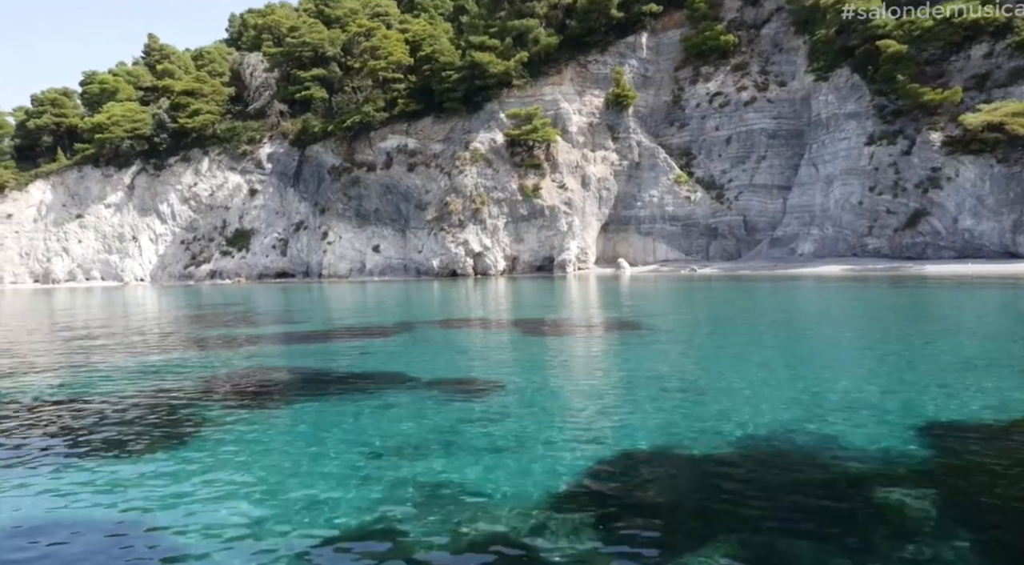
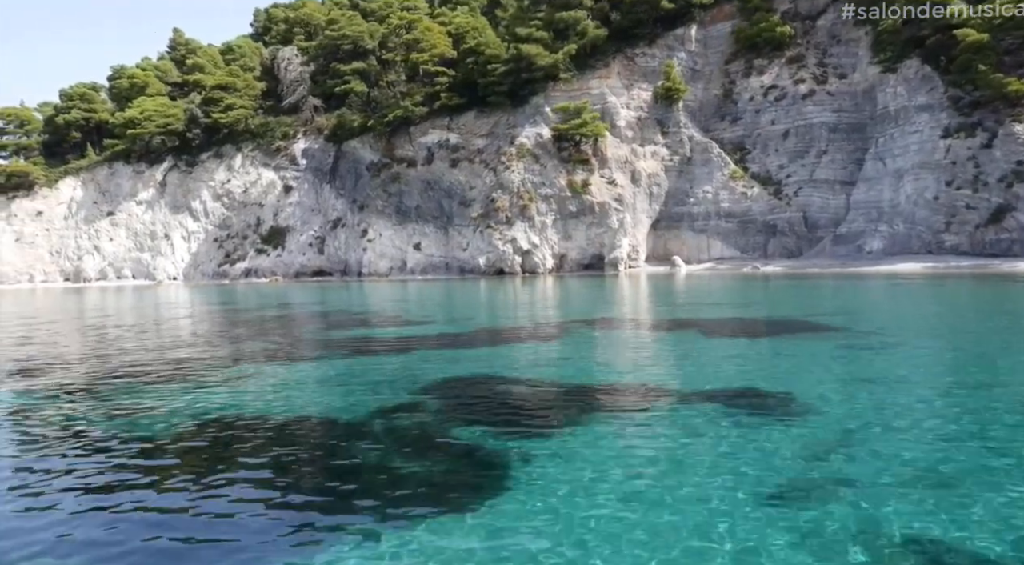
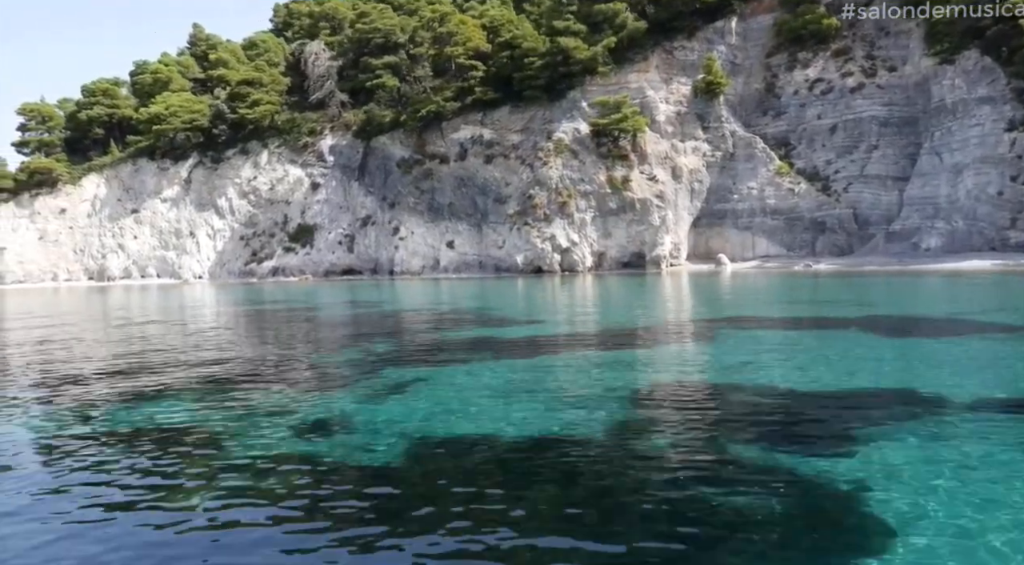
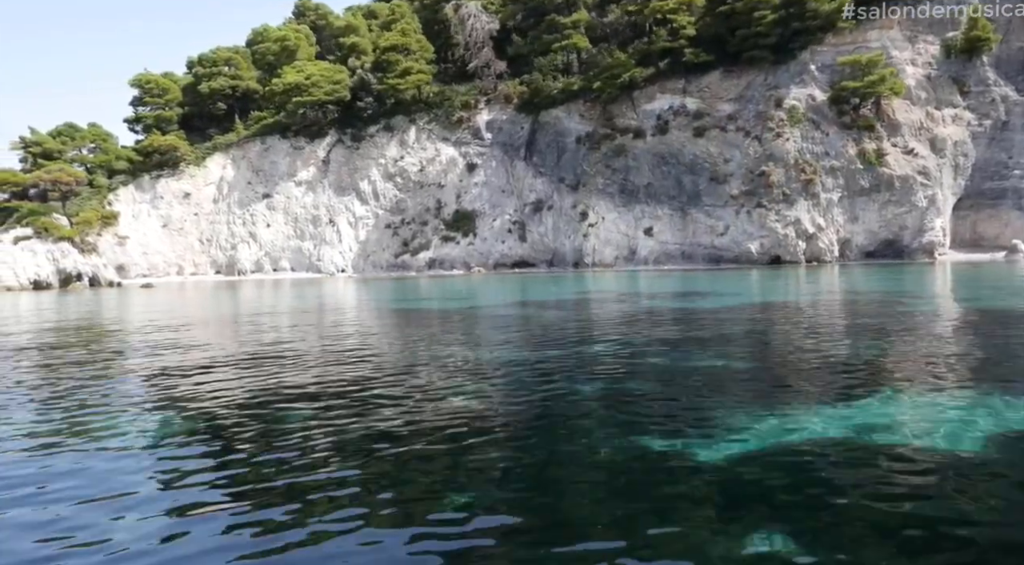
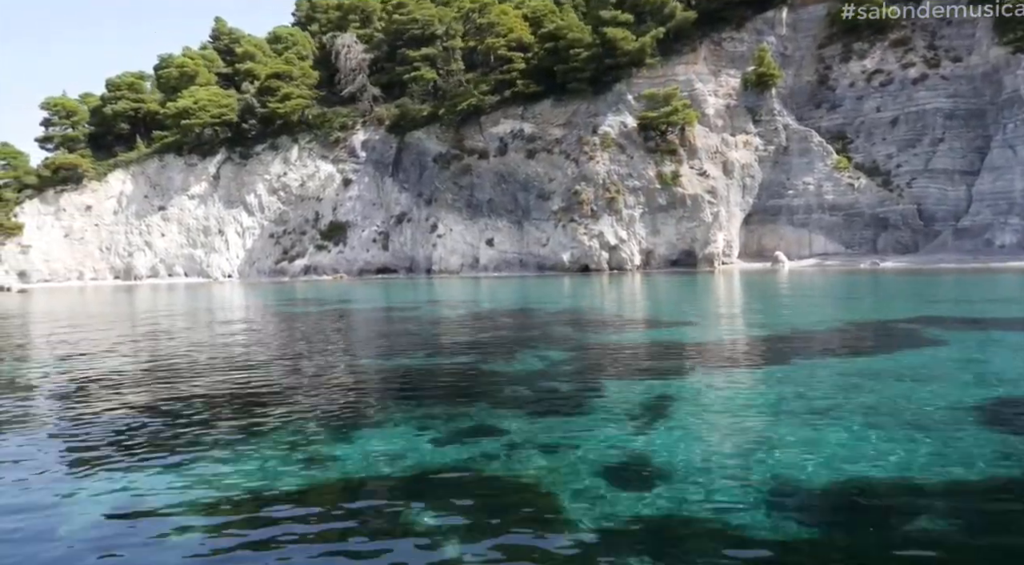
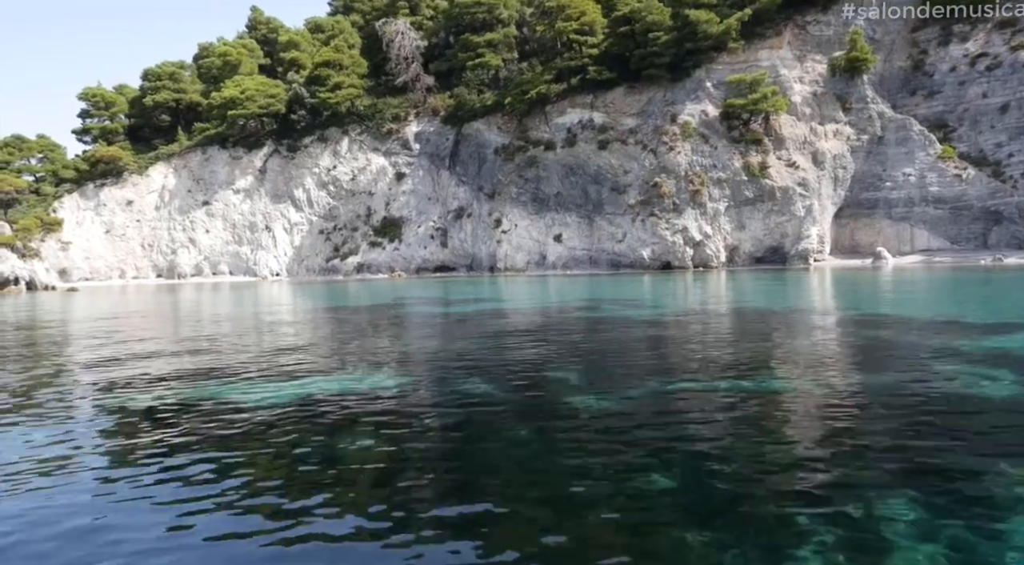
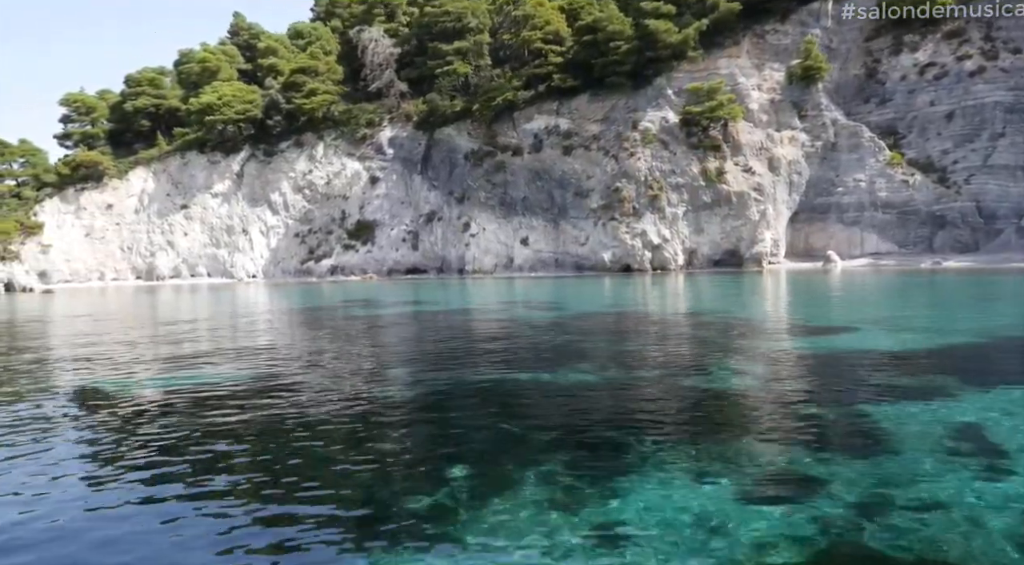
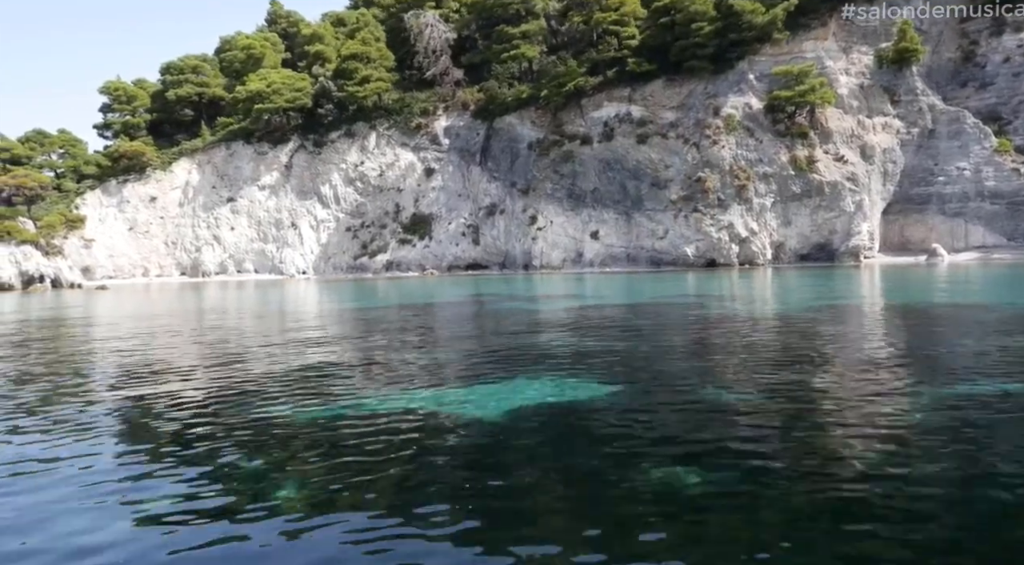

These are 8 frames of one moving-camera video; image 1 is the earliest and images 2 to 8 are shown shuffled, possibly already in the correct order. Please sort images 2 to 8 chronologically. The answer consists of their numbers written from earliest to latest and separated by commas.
2, 3, 5, 7, 6, 8, 4
